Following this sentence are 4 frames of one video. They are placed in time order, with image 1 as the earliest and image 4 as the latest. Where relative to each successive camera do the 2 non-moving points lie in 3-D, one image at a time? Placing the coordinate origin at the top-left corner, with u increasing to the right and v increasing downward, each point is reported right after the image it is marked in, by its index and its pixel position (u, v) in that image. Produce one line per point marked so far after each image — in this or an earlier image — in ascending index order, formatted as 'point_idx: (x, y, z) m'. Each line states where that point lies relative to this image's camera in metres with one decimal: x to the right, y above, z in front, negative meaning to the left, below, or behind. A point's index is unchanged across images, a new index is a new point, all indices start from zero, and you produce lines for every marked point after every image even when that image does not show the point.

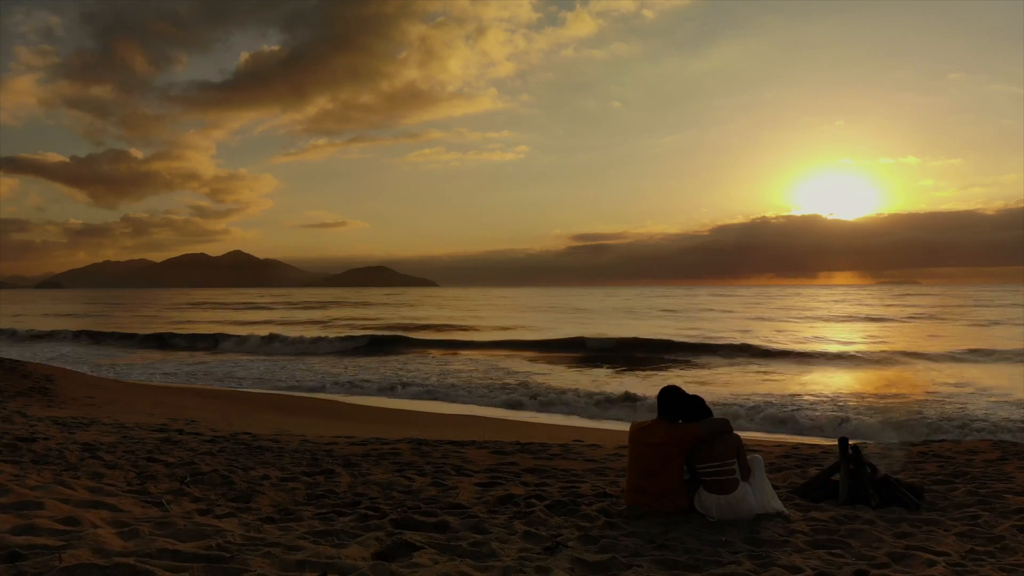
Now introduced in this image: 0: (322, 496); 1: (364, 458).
0: (-1.3, -1.4, +4.2) m
1: (-1.4, -1.7, +6.0) m
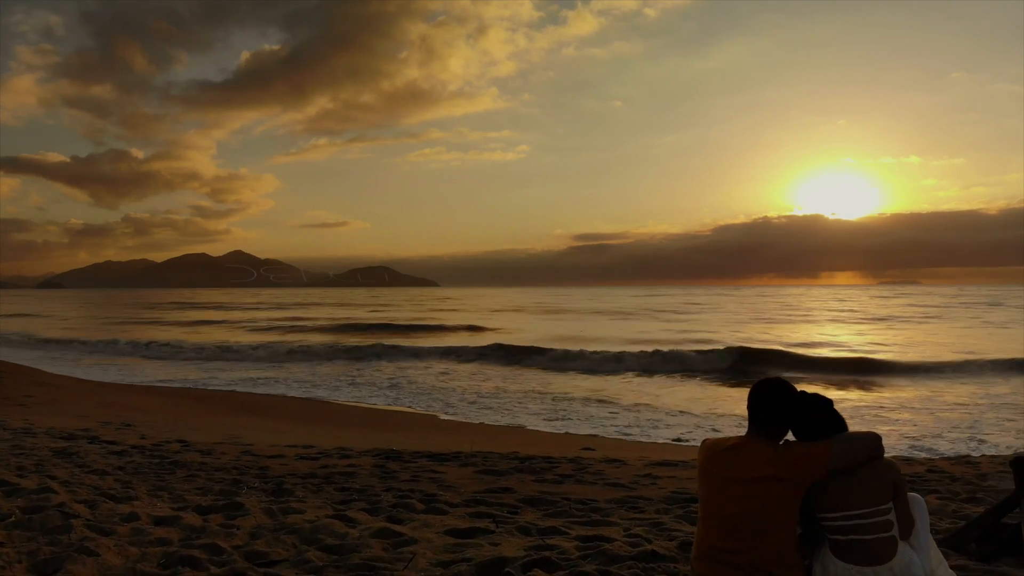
0: (-1.3, -1.1, +2.5) m
1: (-1.5, -1.4, +4.4) m
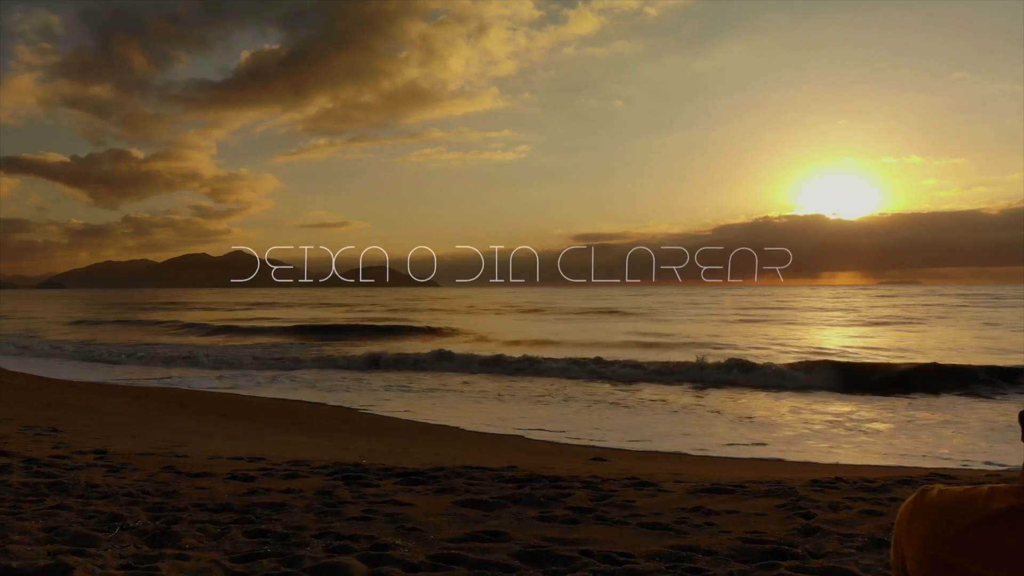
0: (-1.4, -0.9, +1.2) m
1: (-1.5, -1.1, +3.1) m
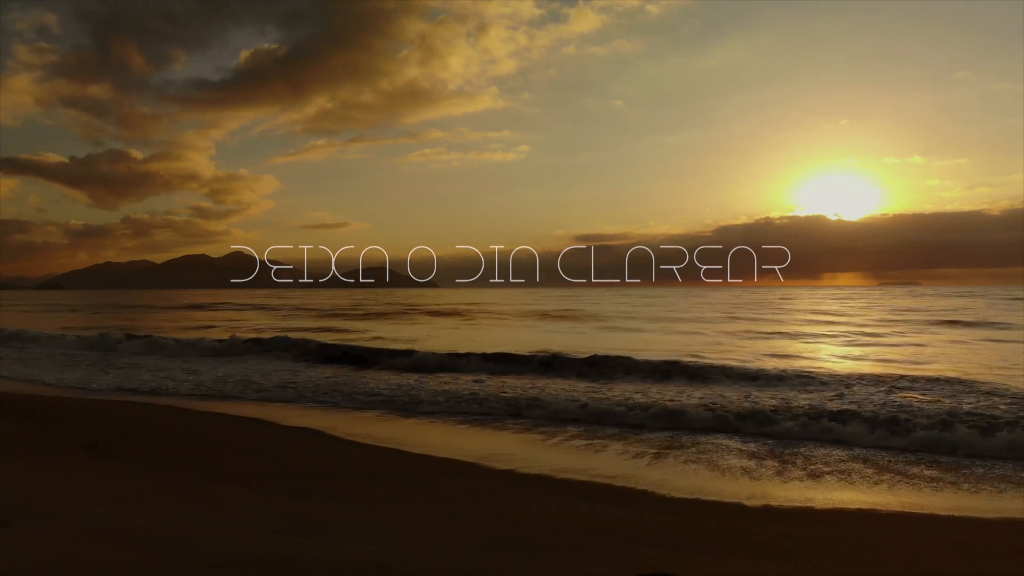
0: (-1.1, -1.0, +0.7) m
1: (-1.2, -1.2, +2.5) m
